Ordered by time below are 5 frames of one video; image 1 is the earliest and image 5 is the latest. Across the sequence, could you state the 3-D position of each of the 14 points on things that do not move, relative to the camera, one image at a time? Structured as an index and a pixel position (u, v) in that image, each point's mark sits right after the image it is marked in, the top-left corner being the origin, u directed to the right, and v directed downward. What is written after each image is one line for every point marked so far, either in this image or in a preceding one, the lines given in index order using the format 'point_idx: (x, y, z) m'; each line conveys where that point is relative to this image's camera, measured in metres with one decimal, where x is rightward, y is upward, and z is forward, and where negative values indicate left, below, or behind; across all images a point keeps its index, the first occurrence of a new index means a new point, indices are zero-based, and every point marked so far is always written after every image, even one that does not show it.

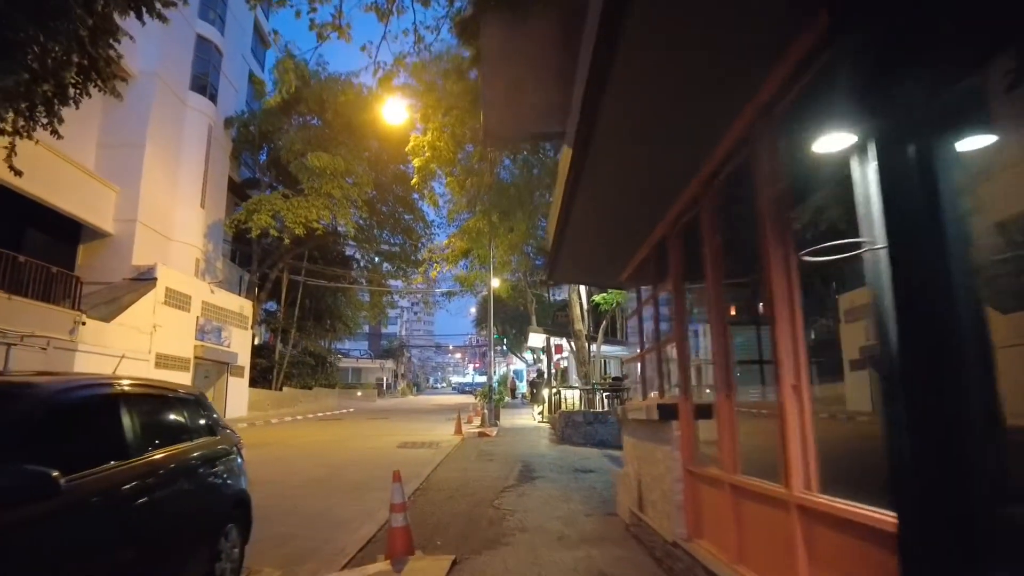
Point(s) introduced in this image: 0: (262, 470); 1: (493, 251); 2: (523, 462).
0: (-4.1, -3.0, +10.7) m
1: (-0.5, +1.1, +18.4) m
2: (+0.2, -2.6, +9.6) m
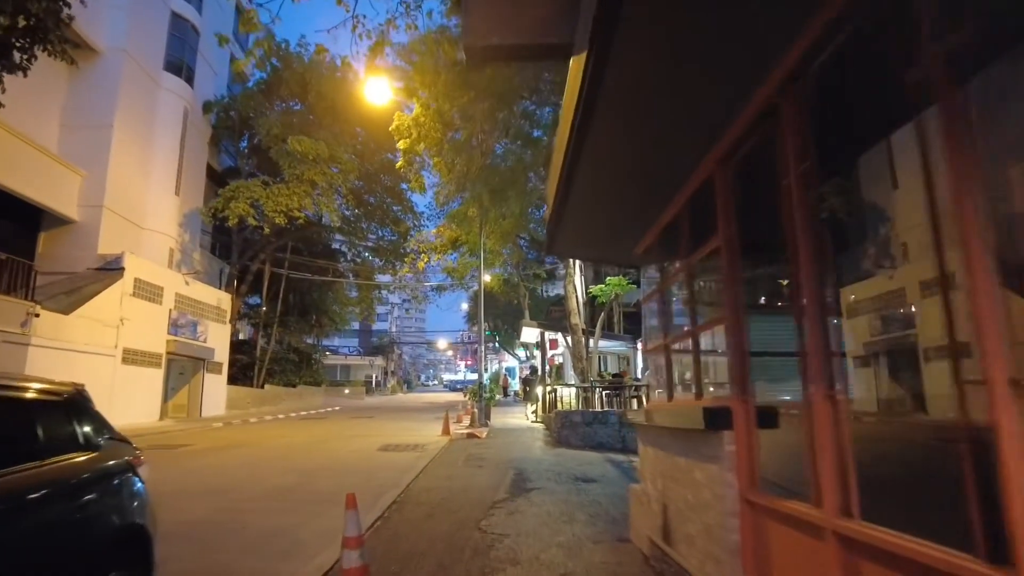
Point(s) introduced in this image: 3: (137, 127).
0: (-4.3, -2.8, +9.7) m
1: (-0.7, +1.3, +17.4) m
2: (+0.1, -2.4, +8.5) m
3: (-11.0, +4.7, +18.8) m
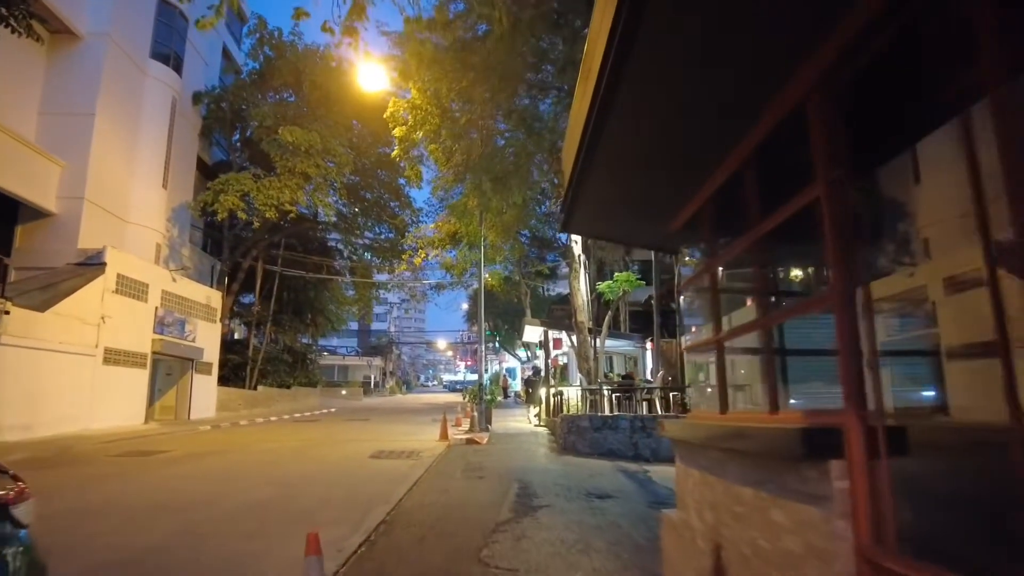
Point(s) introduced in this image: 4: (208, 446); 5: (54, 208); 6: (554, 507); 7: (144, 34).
0: (-4.2, -2.7, +8.8) m
1: (-0.7, +1.4, +16.6) m
2: (+0.1, -2.3, +7.7) m
3: (-10.9, +4.8, +18.0) m
4: (-6.7, -3.5, +14.1) m
5: (-11.4, +2.0, +16.0) m
6: (+0.4, -2.1, +6.0) m
7: (-11.1, +7.7, +19.4) m
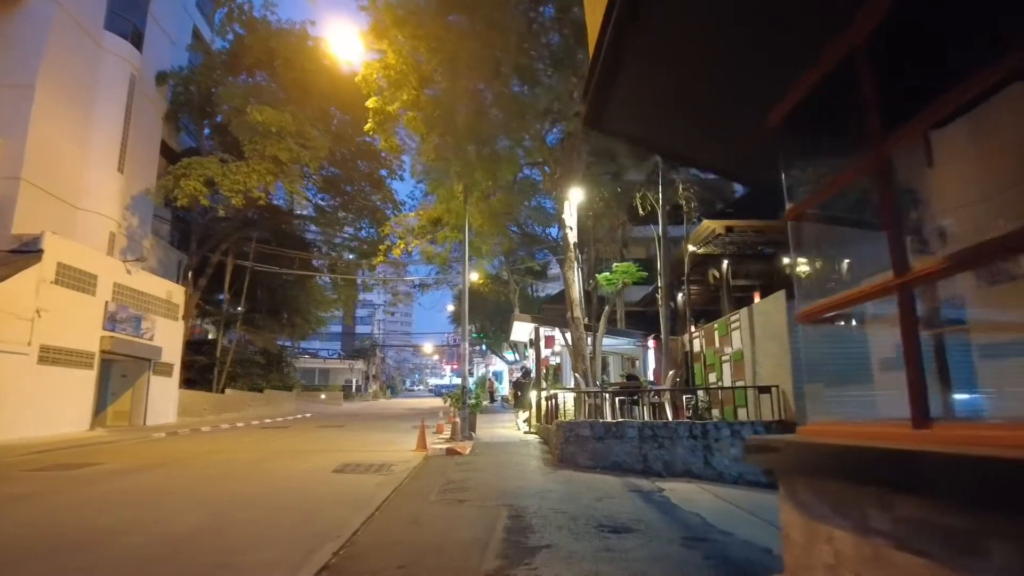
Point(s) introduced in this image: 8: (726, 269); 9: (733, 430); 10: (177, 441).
0: (-4.4, -2.5, +7.2) m
1: (-1.0, +1.5, +15.0) m
2: (0.0, -2.1, +6.2) m
3: (-11.2, +5.0, +16.3) m
4: (-6.9, -3.3, +12.5) m
5: (-11.6, +2.2, +14.3) m
6: (+0.3, -1.8, +4.5) m
7: (-11.4, +7.9, +17.7) m
8: (+5.5, +0.5, +16.7) m
9: (+2.9, -1.9, +8.5) m
10: (-8.1, -3.7, +15.5) m
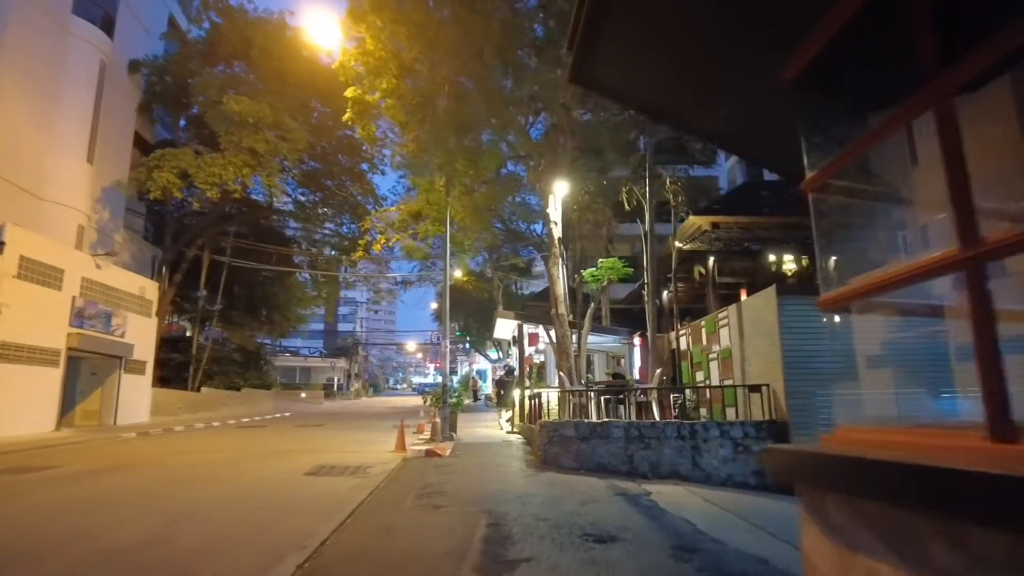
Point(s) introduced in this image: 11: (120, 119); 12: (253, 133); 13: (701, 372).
0: (-4.6, -2.4, +6.7) m
1: (-1.3, +1.6, +14.7) m
2: (-0.2, -2.0, +5.8) m
3: (-11.6, +5.1, +15.7) m
4: (-7.3, -3.2, +11.9) m
5: (-12.0, +2.3, +13.6) m
6: (+0.2, -1.7, +4.1) m
7: (-11.8, +8.0, +17.0) m
8: (+5.1, +0.6, +16.5) m
9: (+2.7, -1.8, +8.2) m
10: (-8.5, -3.6, +15.0) m
11: (-11.9, +5.1, +19.5) m
12: (-7.8, +4.6, +19.6) m
13: (+3.3, -1.5, +11.3) m
